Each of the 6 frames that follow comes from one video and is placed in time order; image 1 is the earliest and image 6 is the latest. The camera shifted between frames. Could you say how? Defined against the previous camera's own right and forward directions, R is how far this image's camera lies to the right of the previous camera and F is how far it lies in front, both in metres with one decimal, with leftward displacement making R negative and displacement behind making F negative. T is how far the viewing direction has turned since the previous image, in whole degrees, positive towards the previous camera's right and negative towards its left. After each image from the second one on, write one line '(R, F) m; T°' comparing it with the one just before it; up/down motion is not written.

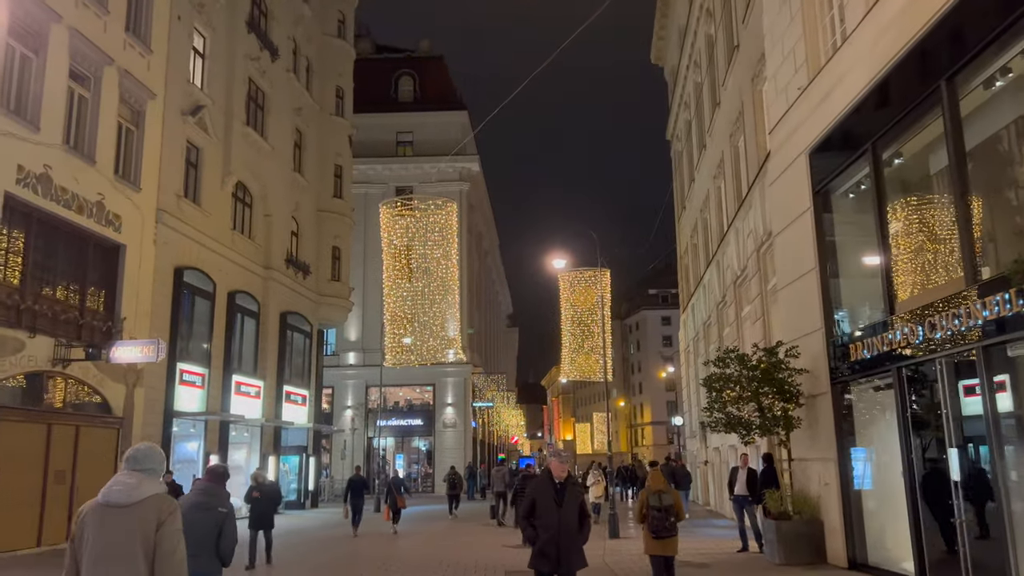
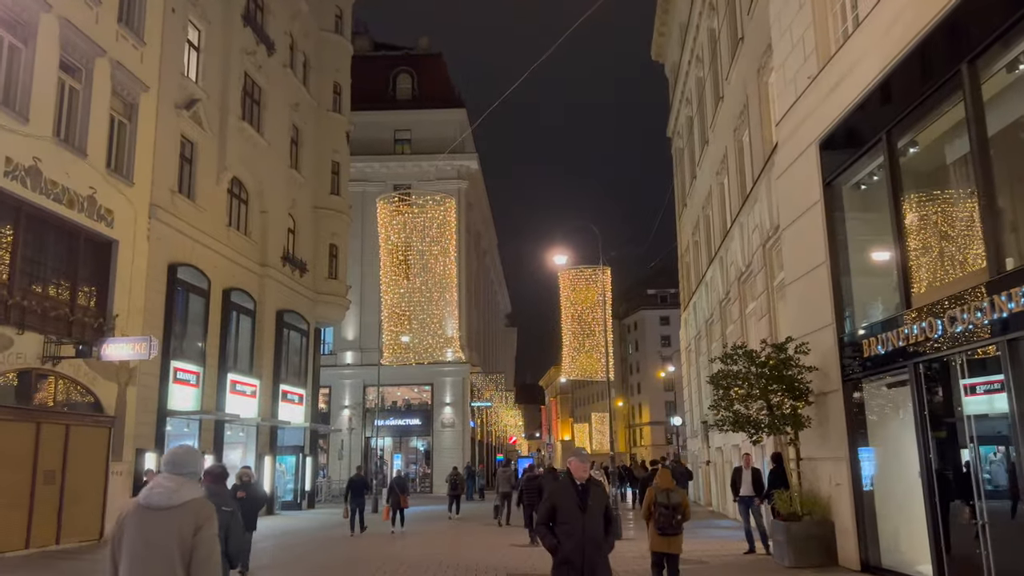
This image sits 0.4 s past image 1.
(-0.1, +0.4) m; 0°
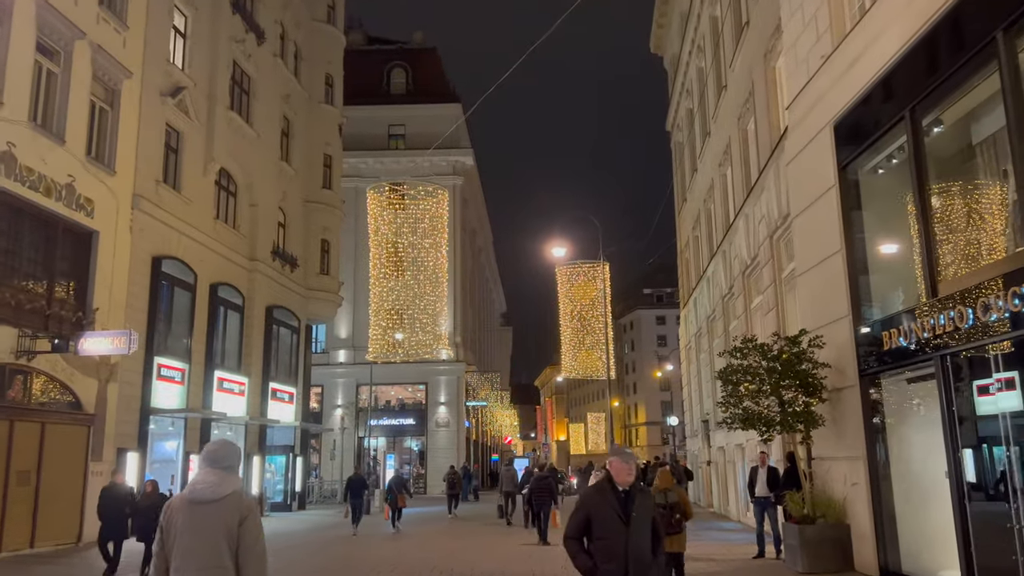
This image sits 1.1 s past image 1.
(0.0, +0.7) m; 0°
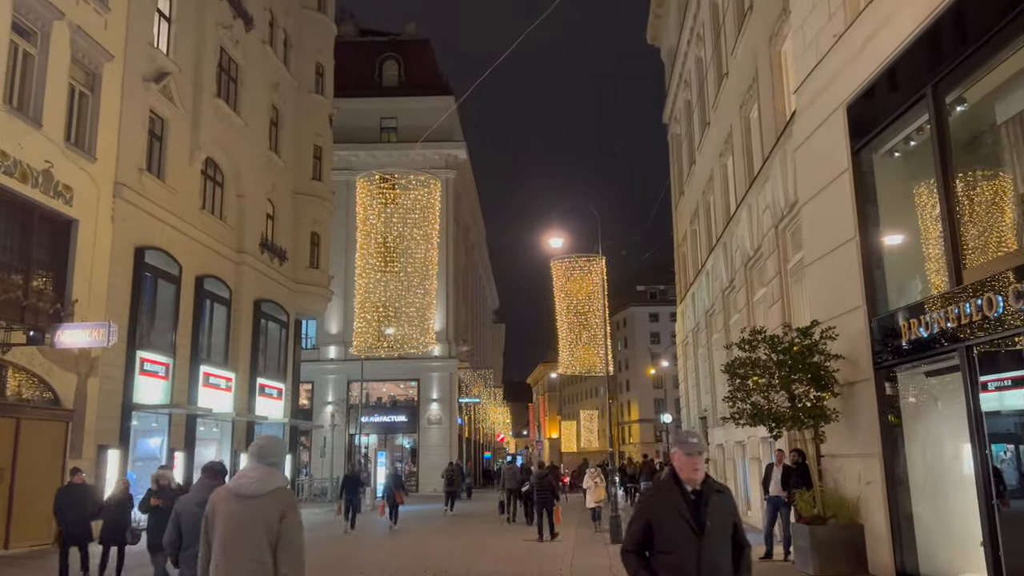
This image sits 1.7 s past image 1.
(-0.1, +0.6) m; +1°
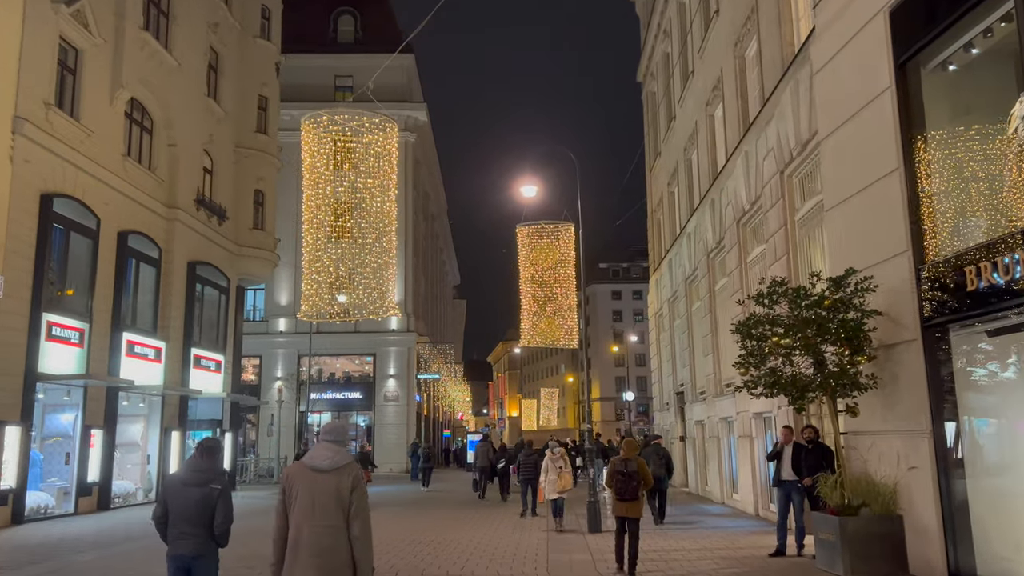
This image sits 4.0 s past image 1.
(-0.1, +2.2) m; +3°
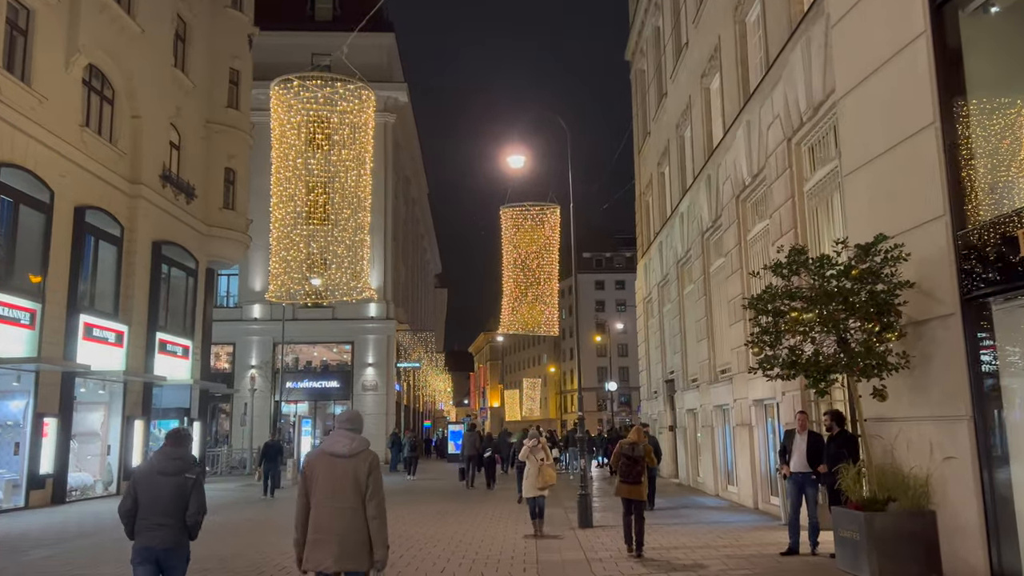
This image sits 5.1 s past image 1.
(-0.1, +1.1) m; +1°
